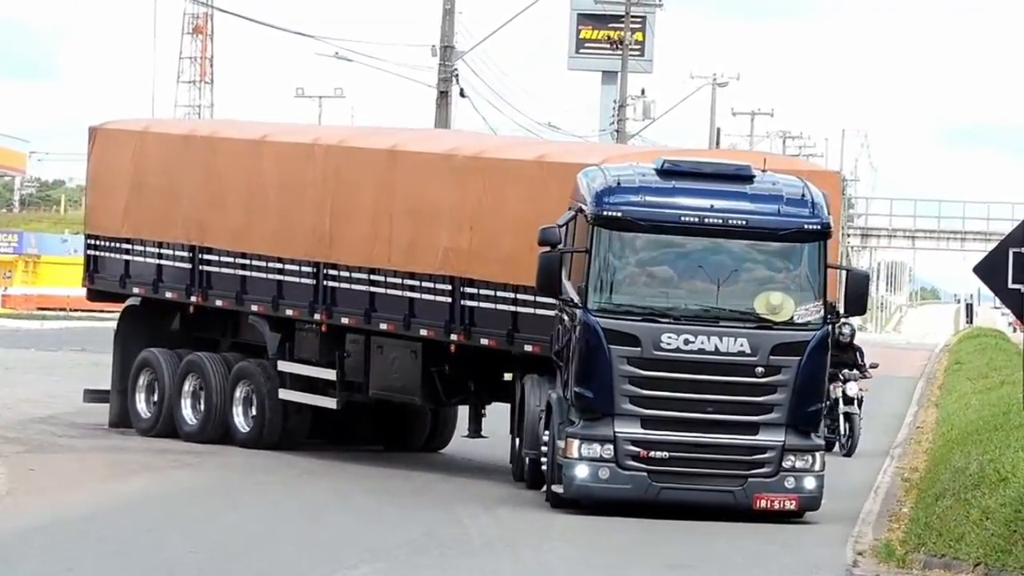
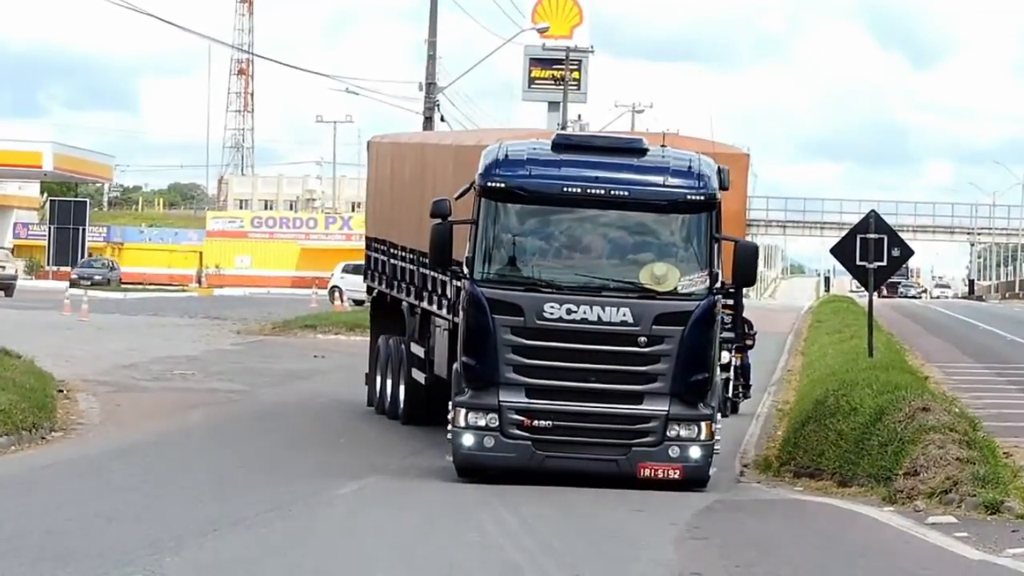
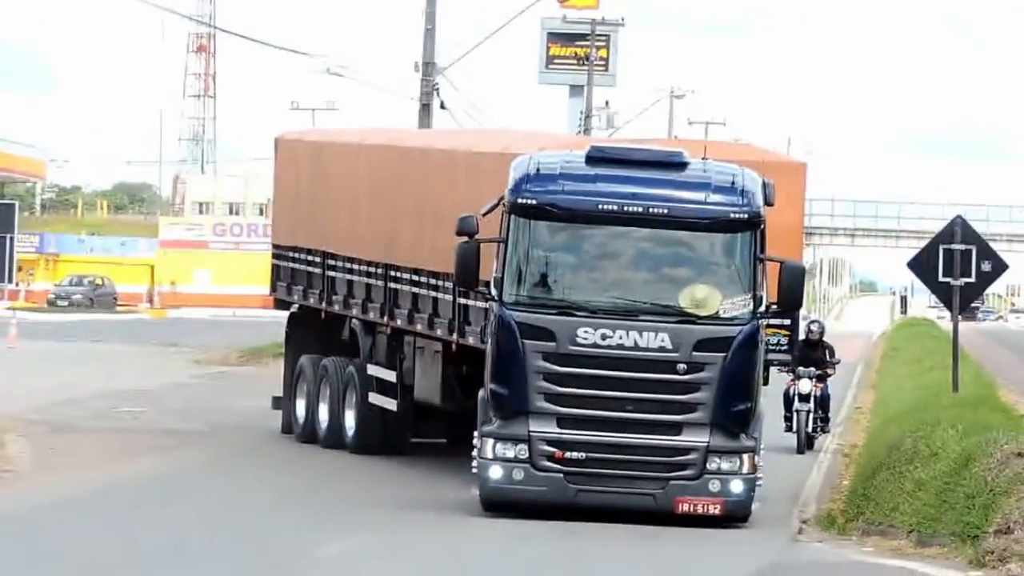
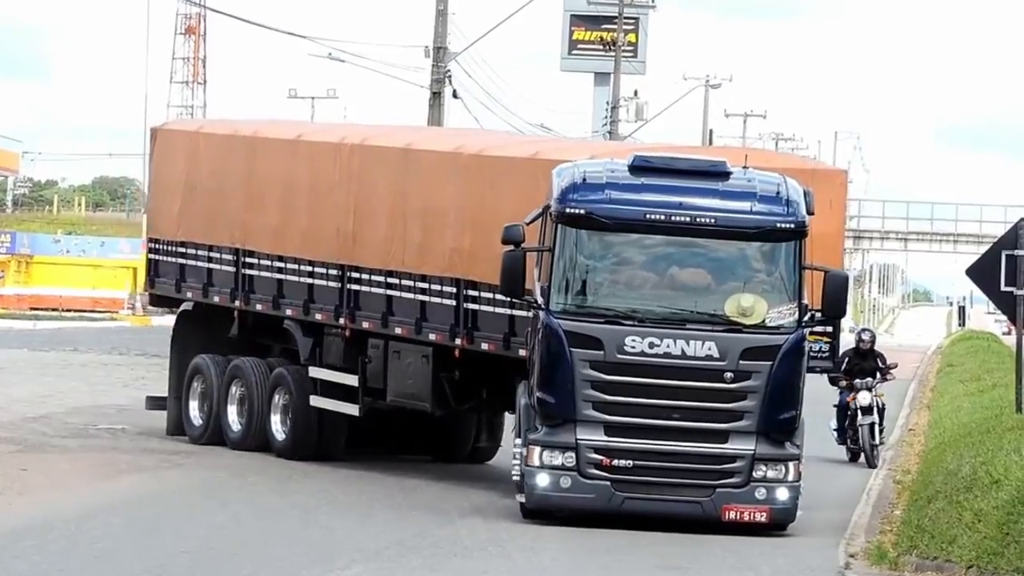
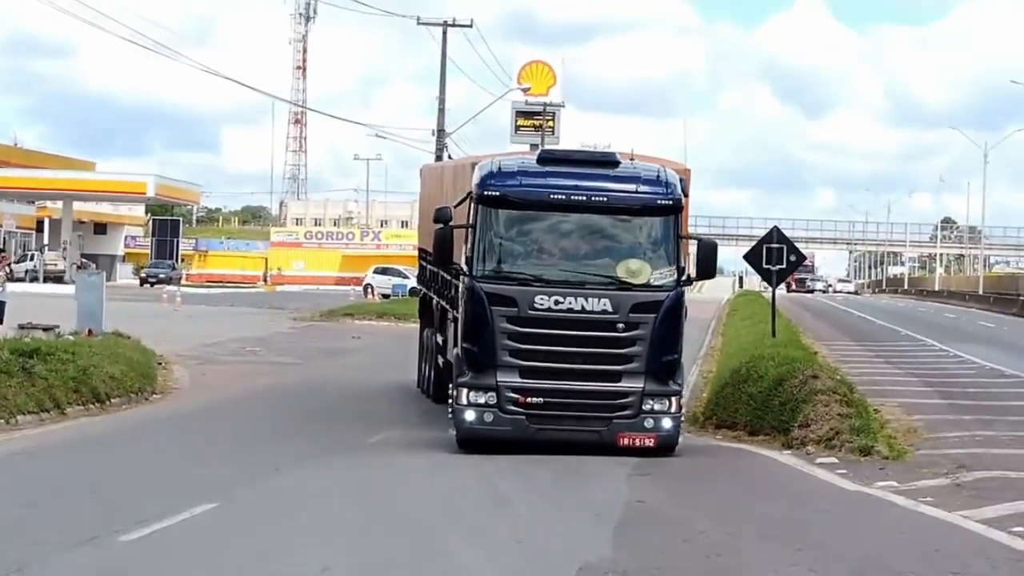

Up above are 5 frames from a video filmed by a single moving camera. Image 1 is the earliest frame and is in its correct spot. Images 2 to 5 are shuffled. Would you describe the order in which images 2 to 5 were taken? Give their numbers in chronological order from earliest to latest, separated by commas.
4, 3, 2, 5
